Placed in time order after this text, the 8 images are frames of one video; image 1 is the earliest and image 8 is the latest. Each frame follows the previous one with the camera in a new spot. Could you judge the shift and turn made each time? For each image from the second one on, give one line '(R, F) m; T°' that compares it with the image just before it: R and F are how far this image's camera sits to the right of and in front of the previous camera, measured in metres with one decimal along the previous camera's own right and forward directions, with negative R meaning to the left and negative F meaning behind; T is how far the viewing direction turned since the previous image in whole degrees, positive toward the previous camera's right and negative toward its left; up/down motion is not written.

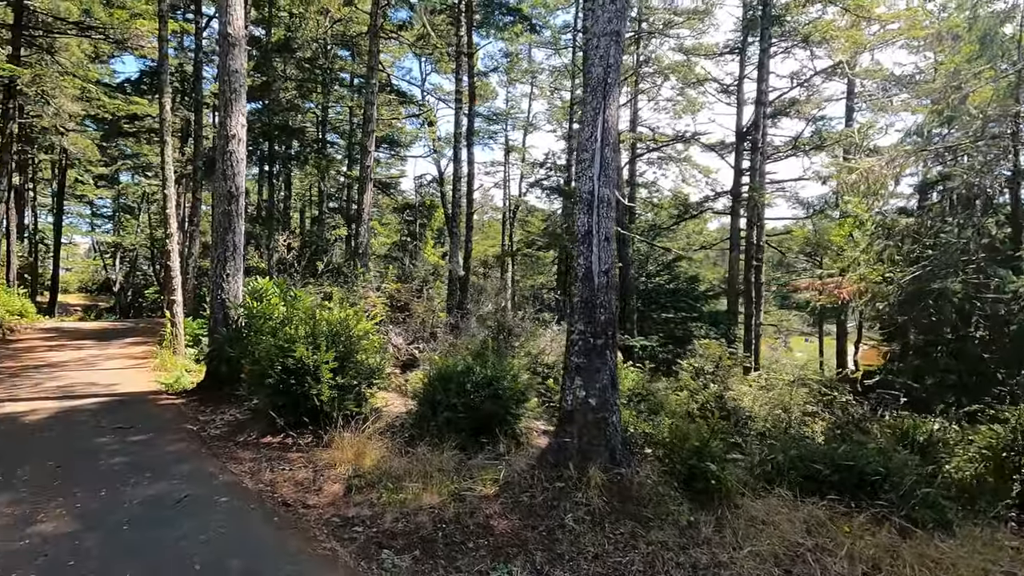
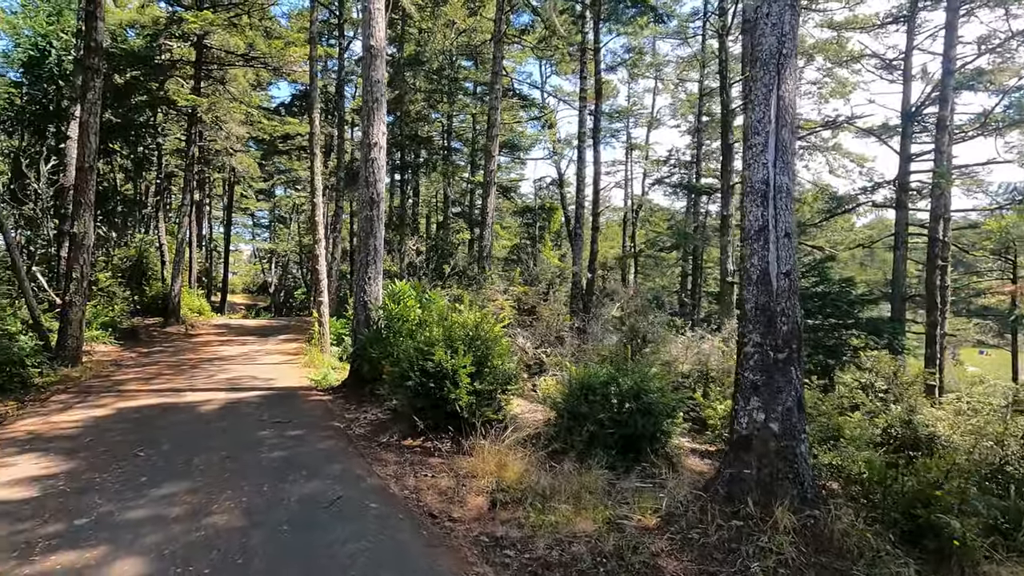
(-0.3, +0.3) m; -12°
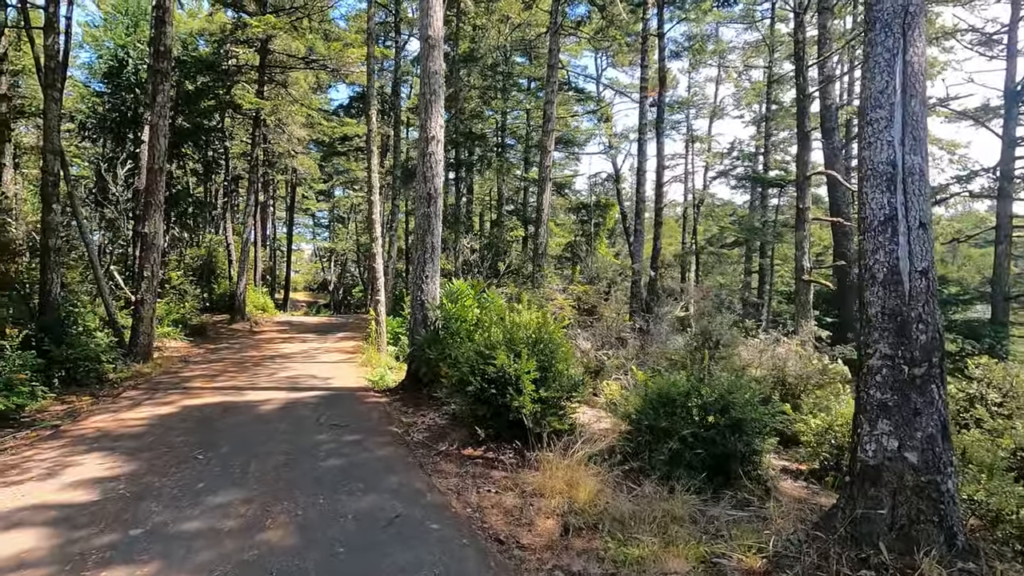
(-0.2, +0.4) m; -6°
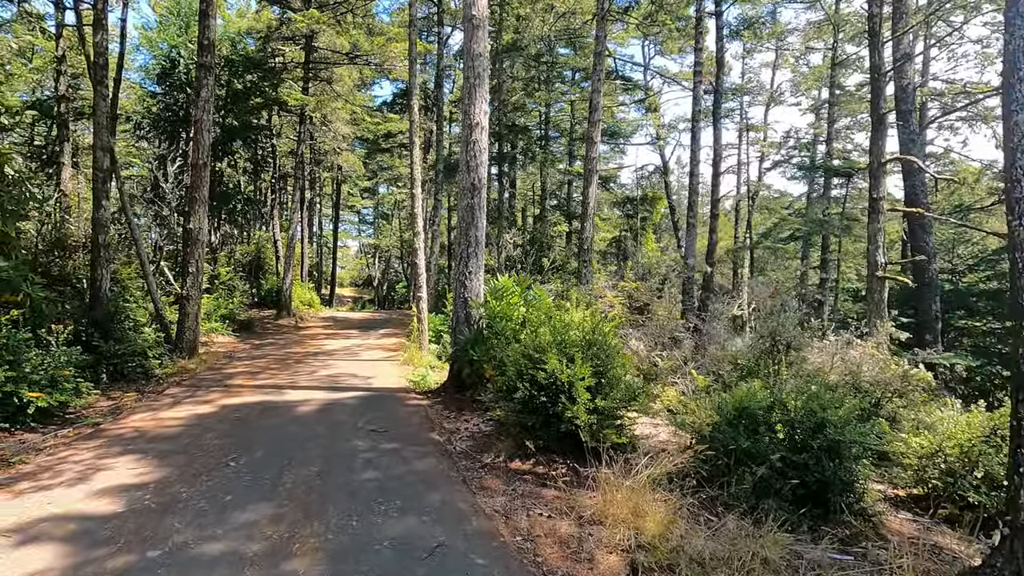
(-0.1, +0.5) m; -4°
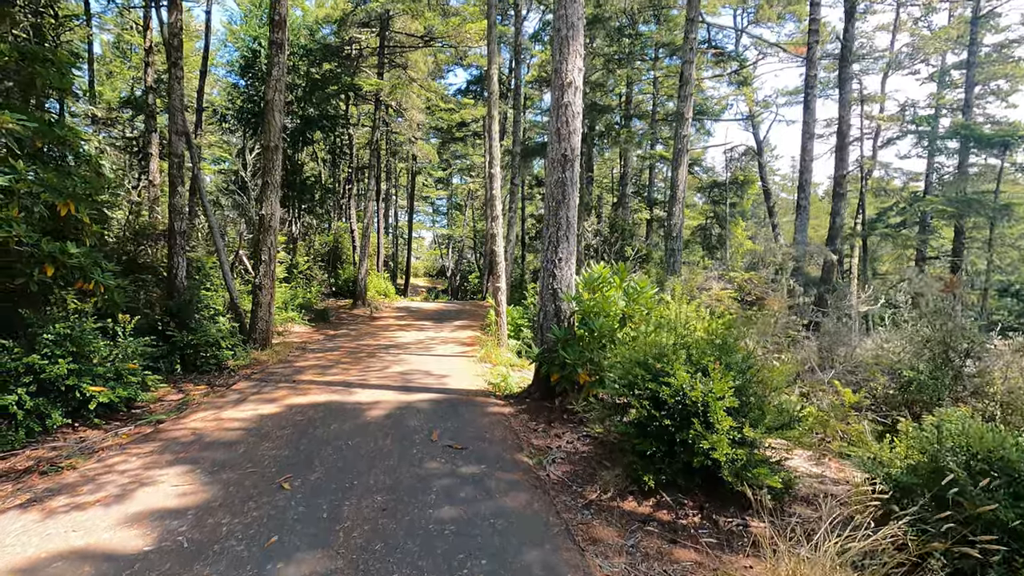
(-0.3, +1.0) m; -8°
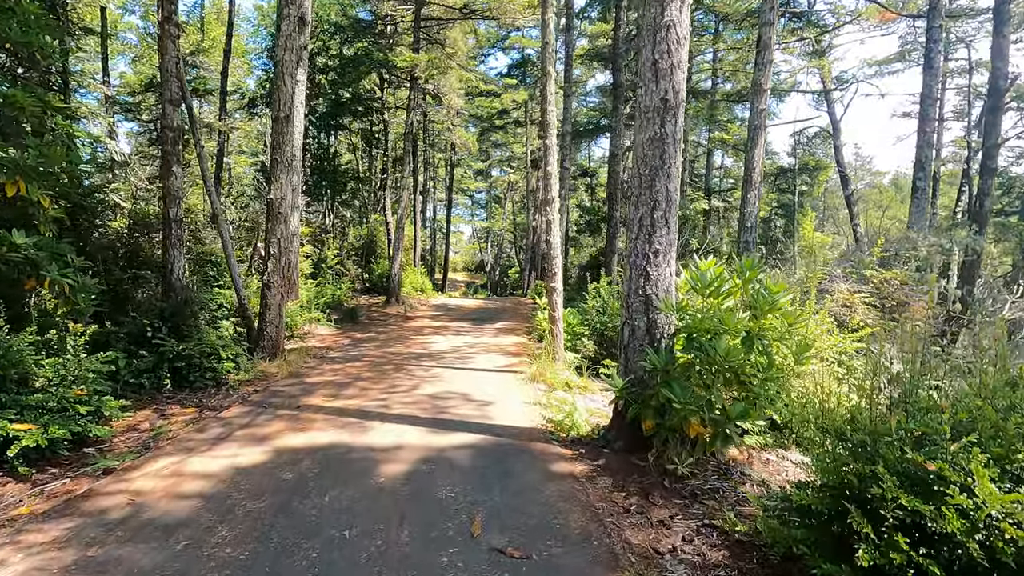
(-0.3, +1.8) m; -4°
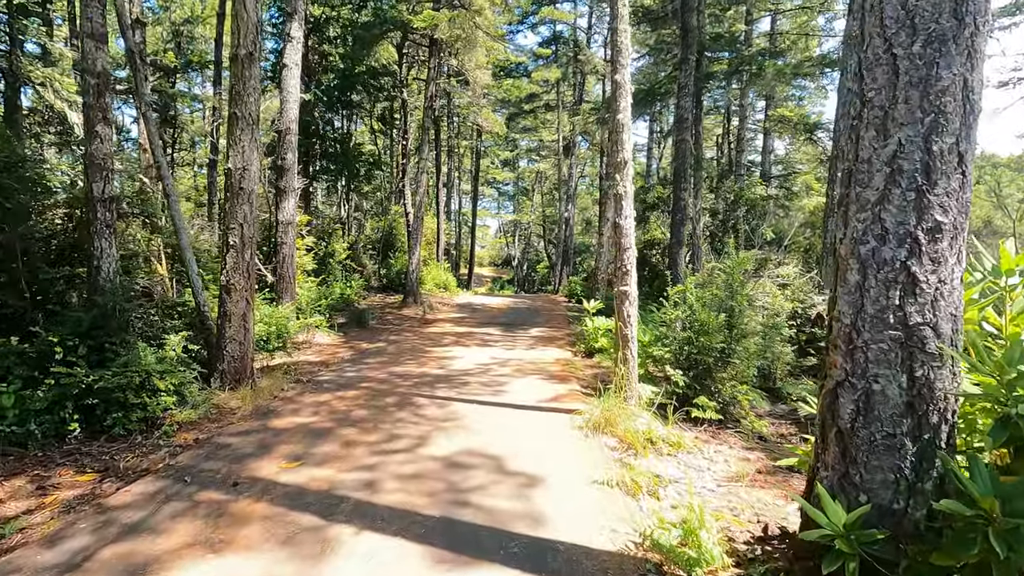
(-0.2, +2.3) m; -3°
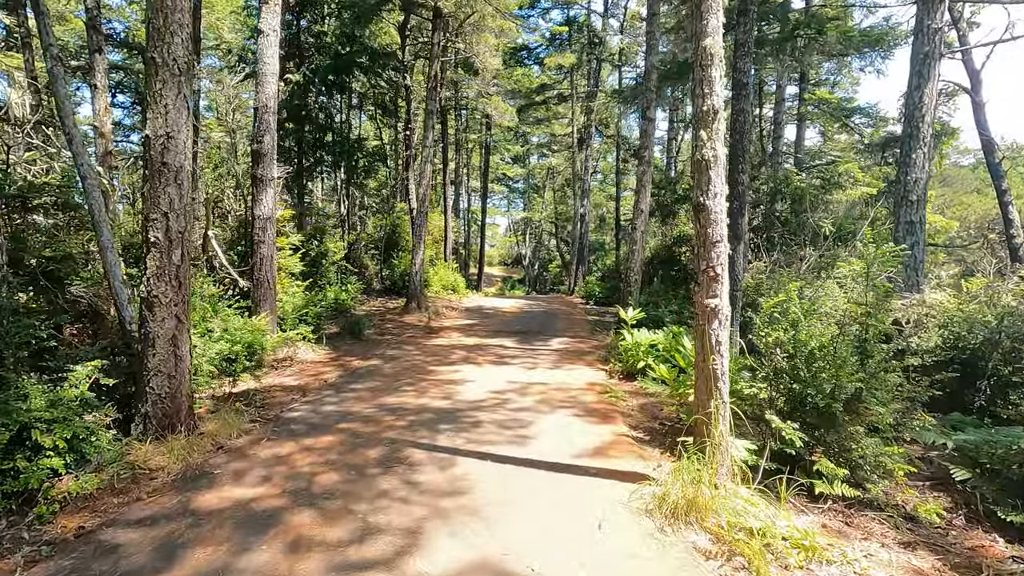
(-0.1, +1.6) m; -1°
